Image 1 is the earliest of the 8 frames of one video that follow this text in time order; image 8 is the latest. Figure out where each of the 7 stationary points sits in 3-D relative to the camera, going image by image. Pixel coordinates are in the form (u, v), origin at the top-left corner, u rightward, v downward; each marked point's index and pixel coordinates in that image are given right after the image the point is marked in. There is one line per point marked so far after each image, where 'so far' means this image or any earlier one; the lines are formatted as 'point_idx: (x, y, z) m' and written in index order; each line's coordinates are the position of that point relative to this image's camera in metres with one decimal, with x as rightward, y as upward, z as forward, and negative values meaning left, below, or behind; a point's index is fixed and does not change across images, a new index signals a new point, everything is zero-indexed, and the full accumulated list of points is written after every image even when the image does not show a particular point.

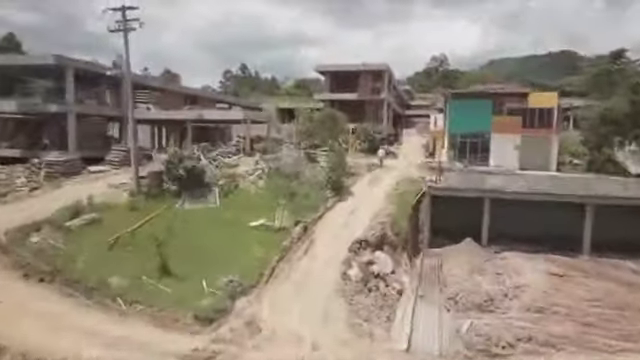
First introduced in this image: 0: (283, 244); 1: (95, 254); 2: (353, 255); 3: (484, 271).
0: (-1.6, -2.7, +18.6) m
1: (-8.4, -2.7, +16.4) m
2: (+1.4, -3.2, +18.3) m
3: (+7.6, -4.3, +20.3) m
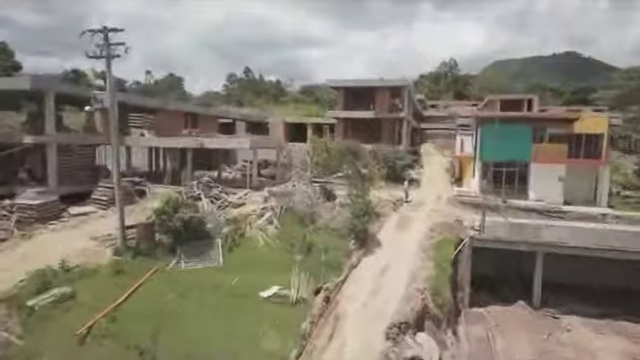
0: (-0.6, -4.9, +14.7) m
1: (-7.5, -5.0, +12.6) m
2: (+2.4, -5.4, +14.4) m
3: (+8.6, -6.5, +16.4) m
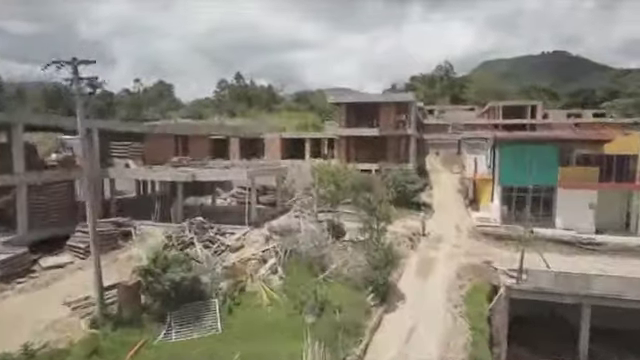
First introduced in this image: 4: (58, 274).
0: (+0.1, -6.7, +11.9) m
1: (-6.8, -6.9, +9.7) m
2: (+3.1, -7.1, +11.6) m
3: (+9.3, -8.1, +13.7) m
4: (-11.2, -4.0, +18.8) m
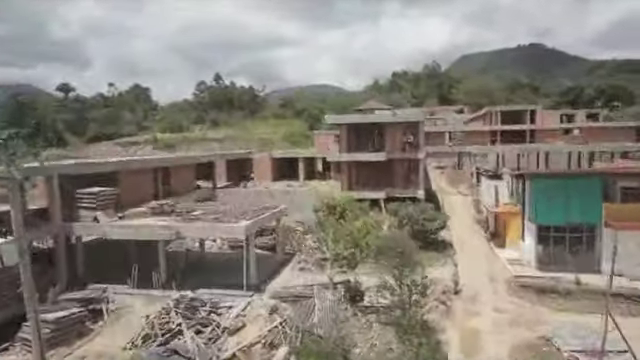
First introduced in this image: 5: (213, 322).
0: (+1.3, -9.2, +8.0) m
1: (-5.4, -9.6, +5.5) m
2: (+4.3, -9.5, +7.8) m
3: (+10.5, -10.3, +10.1) m
4: (-10.4, -6.7, +14.4) m
5: (-4.2, -5.5, +17.1) m
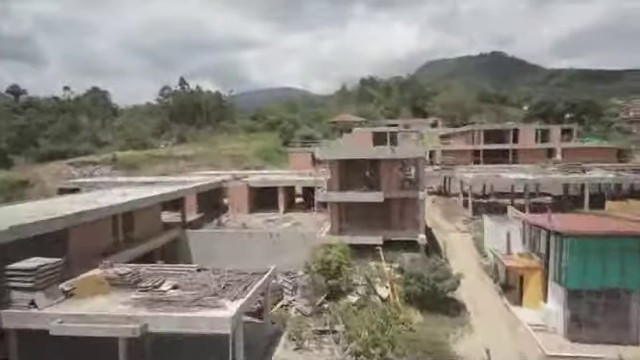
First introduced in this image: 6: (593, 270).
0: (+2.4, -11.8, +4.1) m
1: (-4.1, -12.1, +1.1) m
2: (+5.4, -12.1, +4.2) m
3: (+11.4, -12.9, +6.9) m
4: (-9.7, -9.4, +9.6) m
5: (-3.8, -8.1, +12.8) m
6: (+12.4, -4.1, +20.0) m
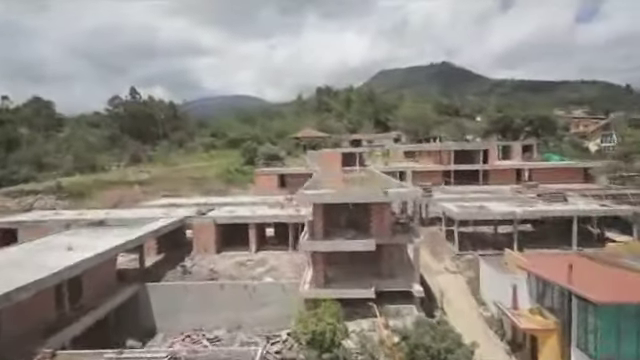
0: (+4.0, -14.0, +0.9) m
1: (-2.1, -14.4, -2.7) m
2: (+7.1, -14.3, +1.3) m
3: (+12.7, -15.1, +4.6) m
4: (-8.6, -11.9, +5.2) m
5: (-3.0, -10.6, +9.0) m
6: (+12.3, -6.4, +17.9) m
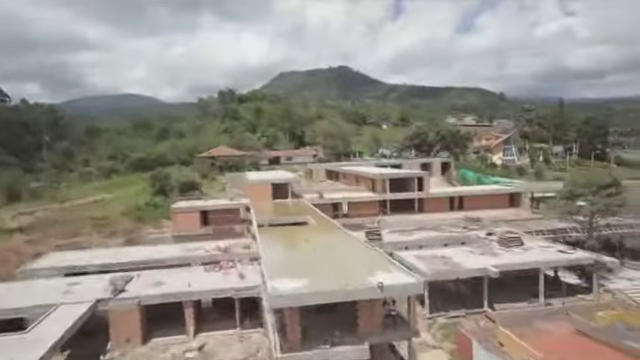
0: (+8.8, -18.0, -3.2) m
1: (+3.5, -18.5, -8.1) m
2: (+11.6, -18.2, -2.2) m
3: (+16.4, -18.9, +2.3) m
4: (-4.5, -16.2, -1.8) m
5: (0.0, -14.8, +3.1) m
6: (+12.9, -10.3, +15.1) m
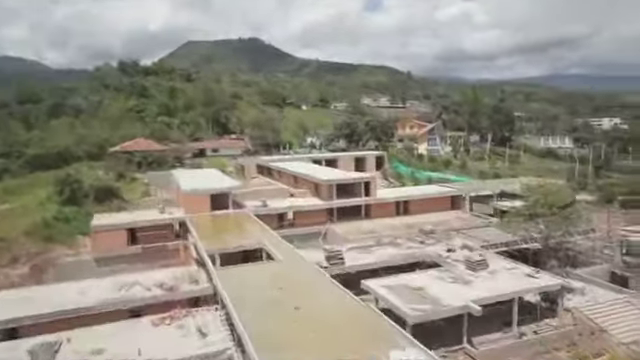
0: (+14.0, -22.3, -3.8) m
1: (+9.9, -23.2, -9.7) m
2: (+16.6, -22.4, -2.3) m
3: (+20.5, -22.7, +3.1) m
4: (+0.7, -20.7, -5.2) m
5: (+4.2, -18.9, +0.4) m
6: (+14.4, -13.5, +14.5) m
